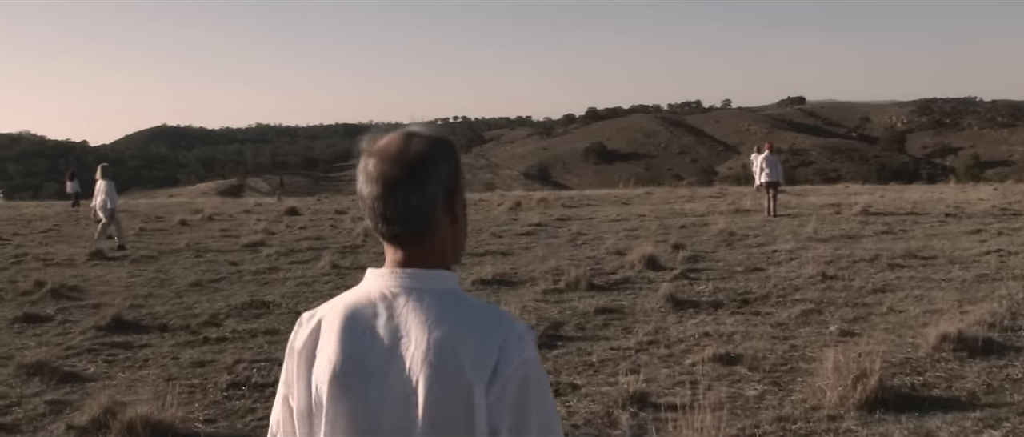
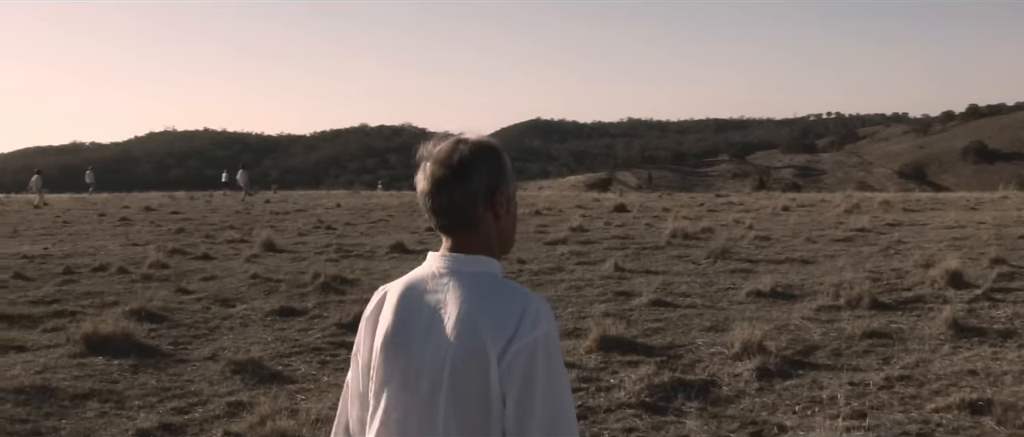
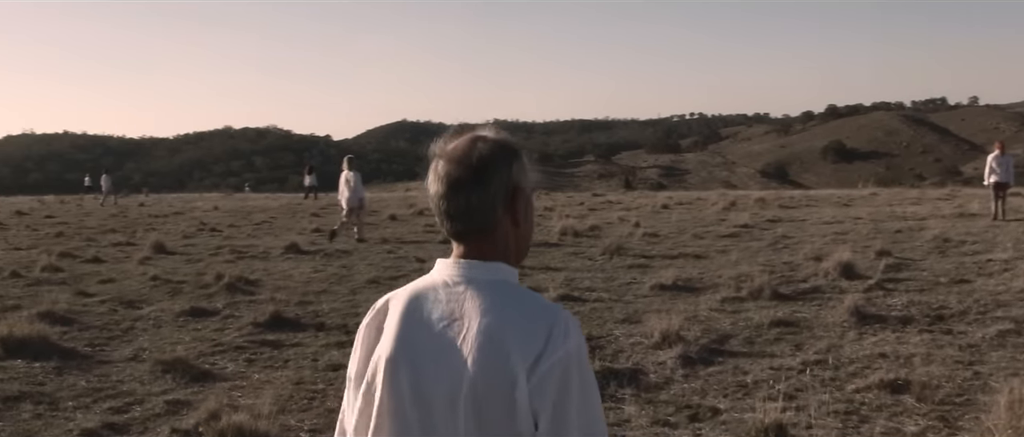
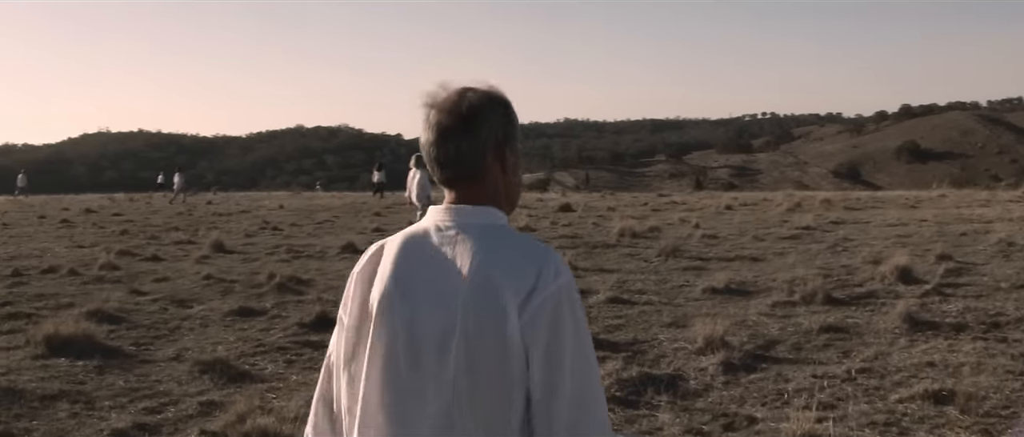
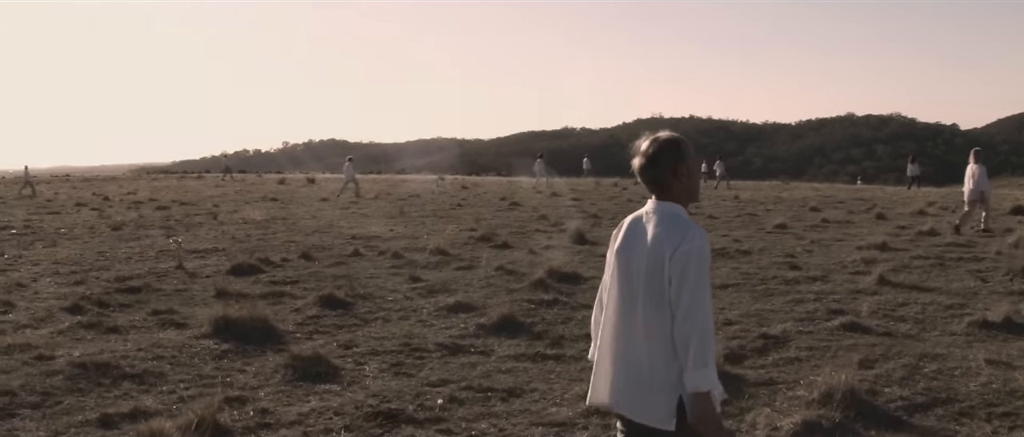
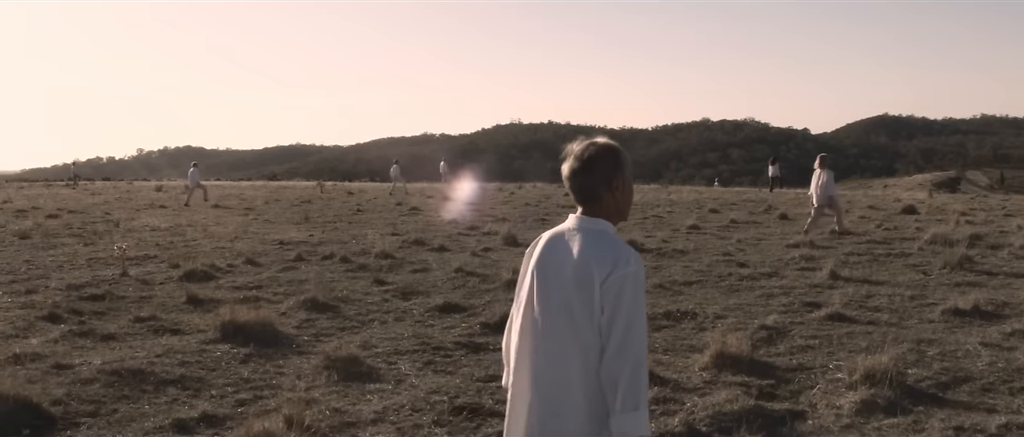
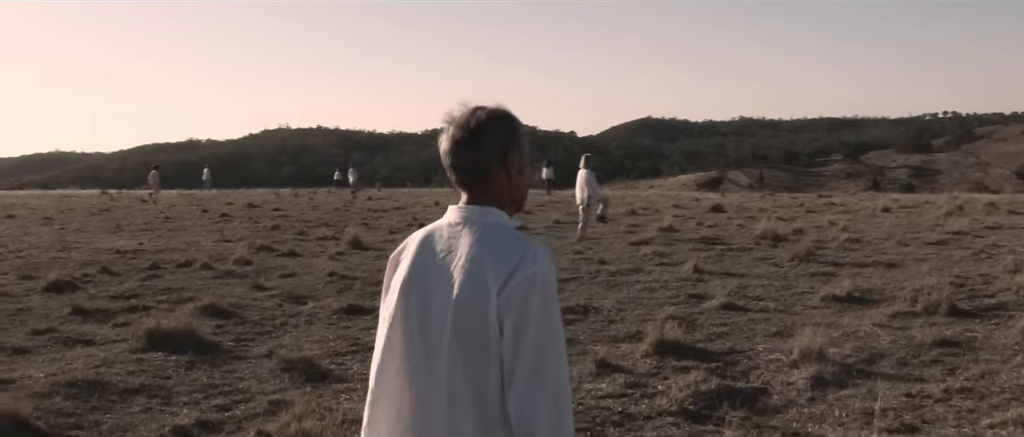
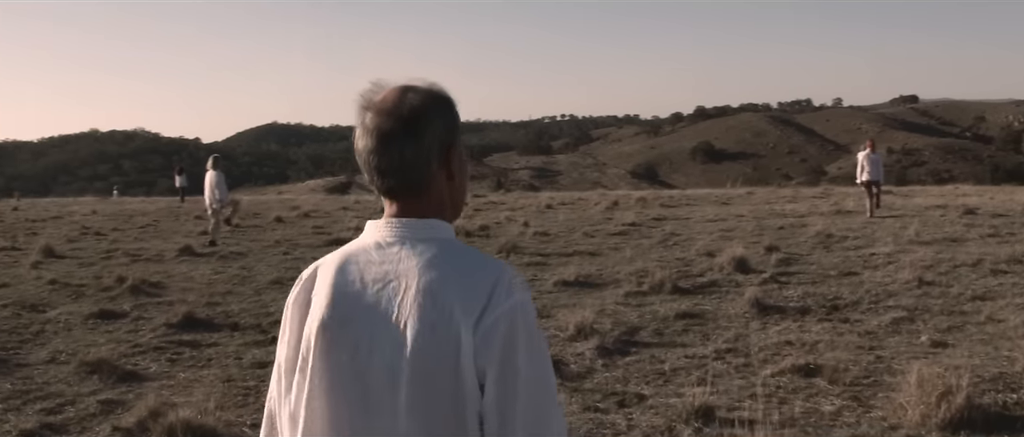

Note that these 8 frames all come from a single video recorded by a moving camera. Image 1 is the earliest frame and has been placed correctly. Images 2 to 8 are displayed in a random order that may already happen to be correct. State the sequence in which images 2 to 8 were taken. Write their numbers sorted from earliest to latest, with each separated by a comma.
8, 3, 4, 2, 7, 6, 5
